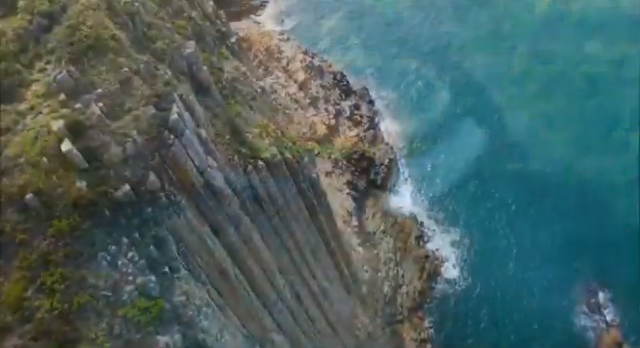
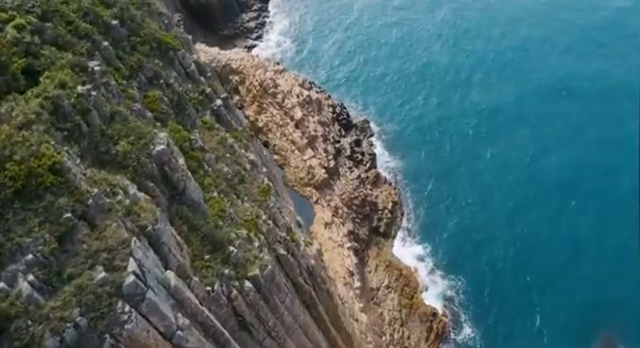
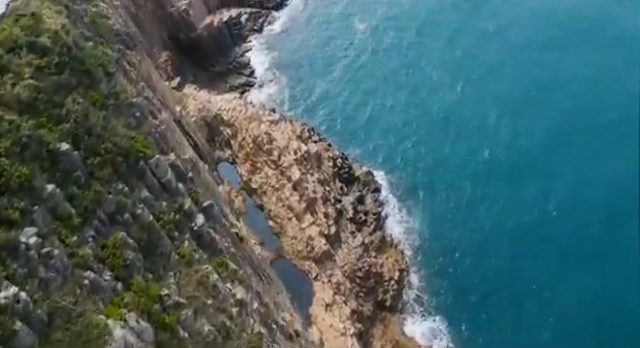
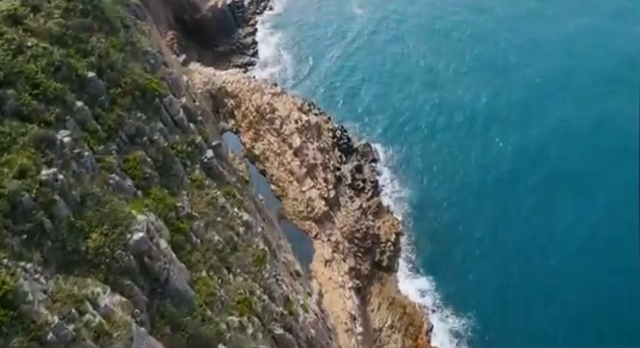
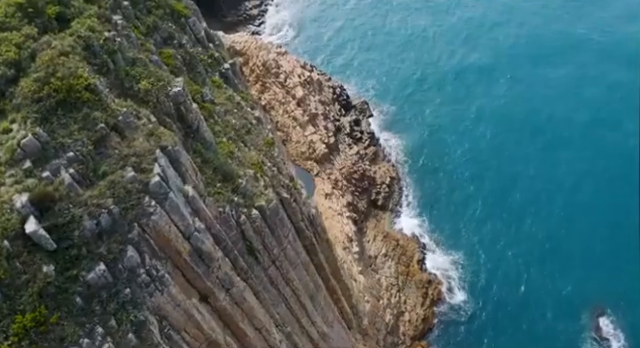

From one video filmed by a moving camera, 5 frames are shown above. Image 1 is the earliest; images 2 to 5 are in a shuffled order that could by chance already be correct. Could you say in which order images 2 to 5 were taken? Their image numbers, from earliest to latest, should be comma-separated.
5, 2, 4, 3
